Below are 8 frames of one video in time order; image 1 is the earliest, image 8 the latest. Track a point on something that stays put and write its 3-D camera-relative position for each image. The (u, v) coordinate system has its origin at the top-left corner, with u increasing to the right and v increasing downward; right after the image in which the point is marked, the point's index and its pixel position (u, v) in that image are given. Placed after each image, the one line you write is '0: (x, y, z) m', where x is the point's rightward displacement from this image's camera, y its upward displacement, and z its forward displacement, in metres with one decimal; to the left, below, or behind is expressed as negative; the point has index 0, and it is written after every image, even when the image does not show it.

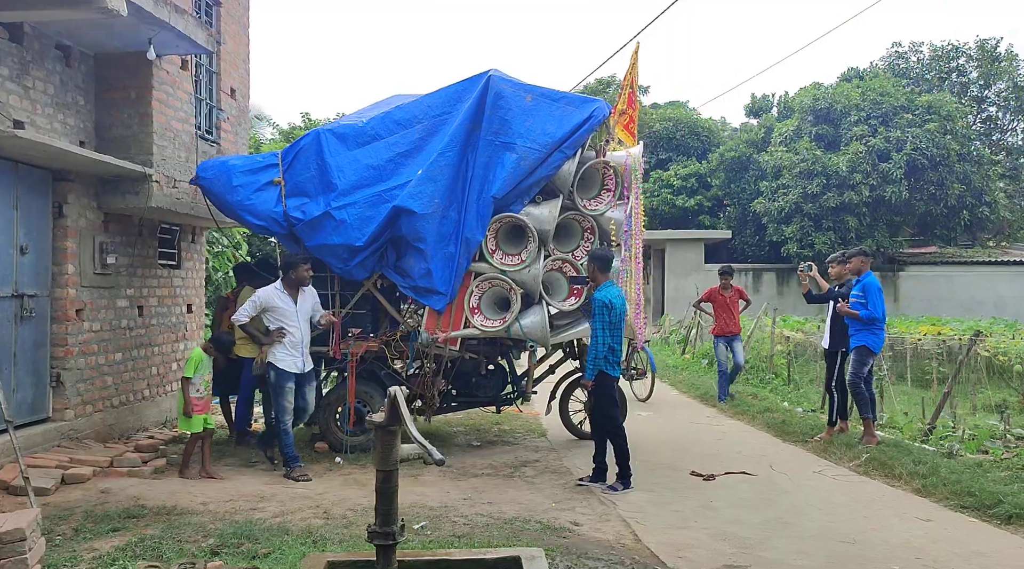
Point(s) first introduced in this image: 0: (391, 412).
0: (-0.6, -0.6, +4.3) m
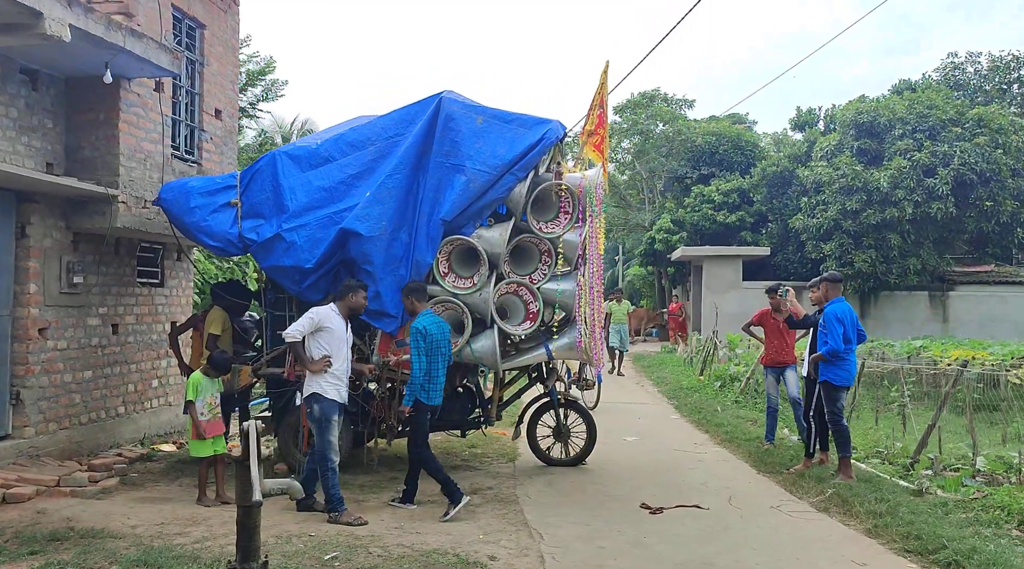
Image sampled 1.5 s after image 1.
0: (-1.2, -0.7, +4.2) m
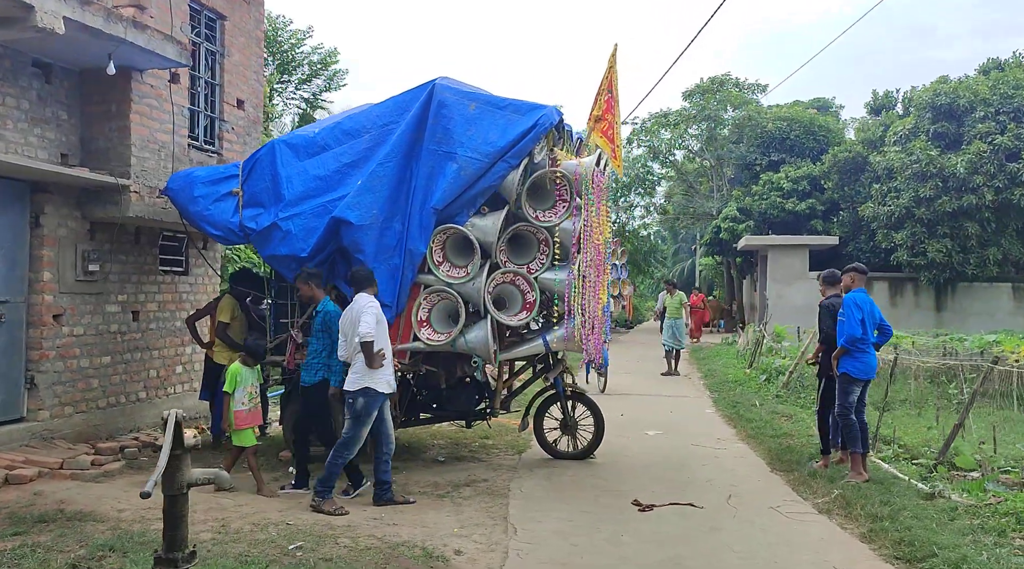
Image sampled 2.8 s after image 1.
0: (-1.5, -0.7, +4.2) m
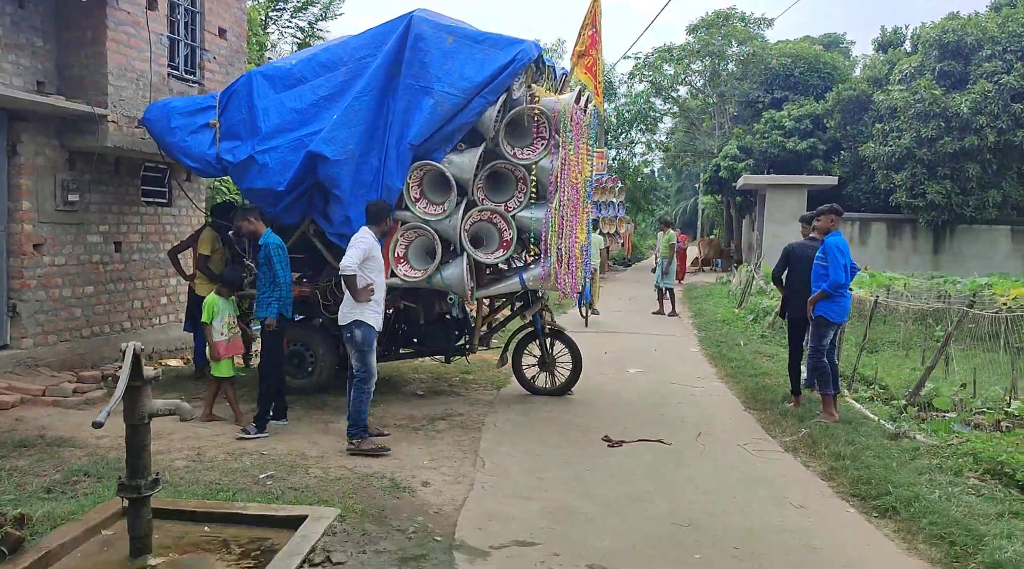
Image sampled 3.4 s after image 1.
0: (-1.7, -0.4, +4.2) m
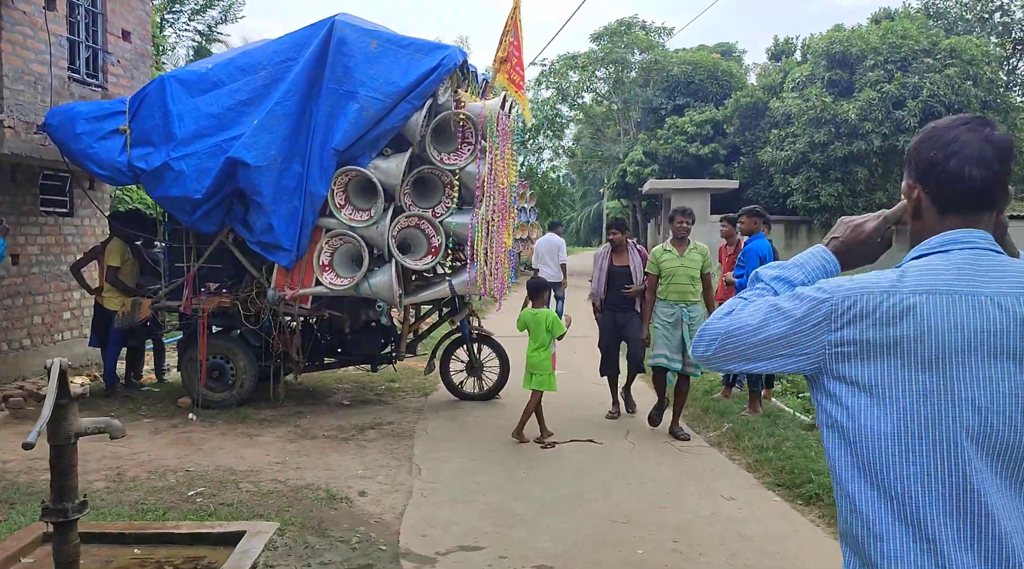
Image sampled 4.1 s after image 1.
0: (-2.0, -0.4, +4.0) m
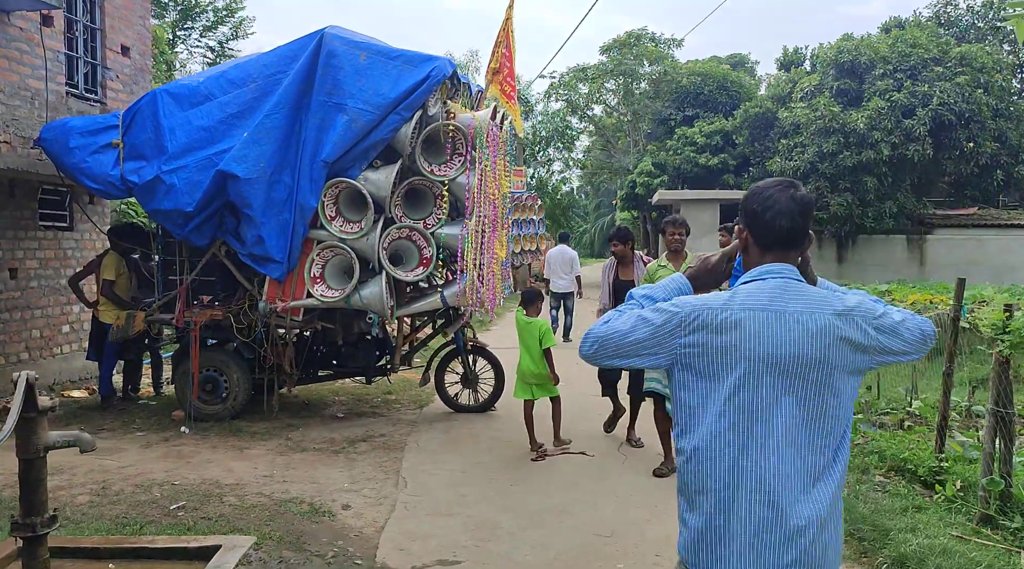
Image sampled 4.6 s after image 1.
0: (-2.1, -0.5, +4.0) m
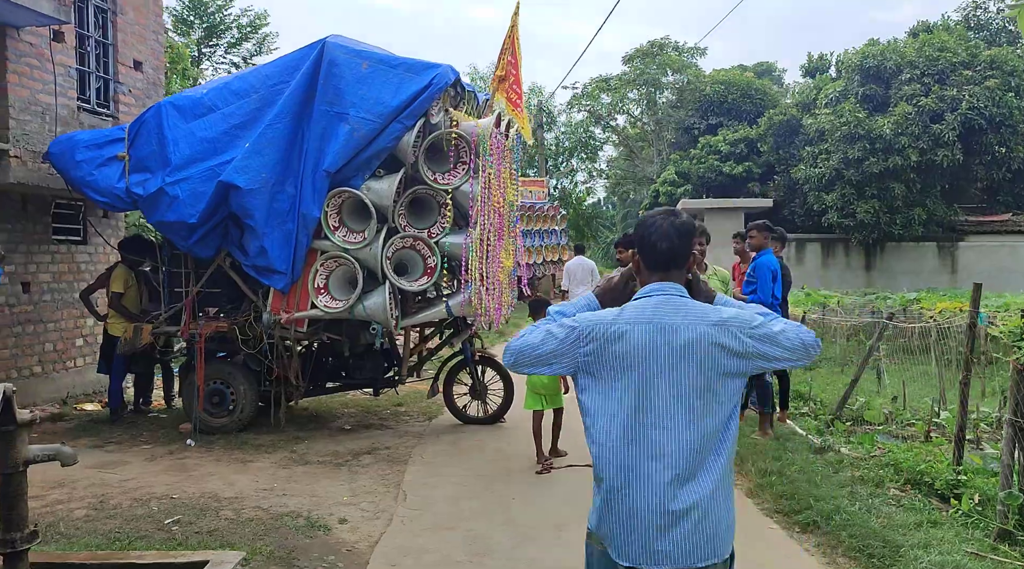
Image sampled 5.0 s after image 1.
0: (-2.2, -0.5, +3.9) m
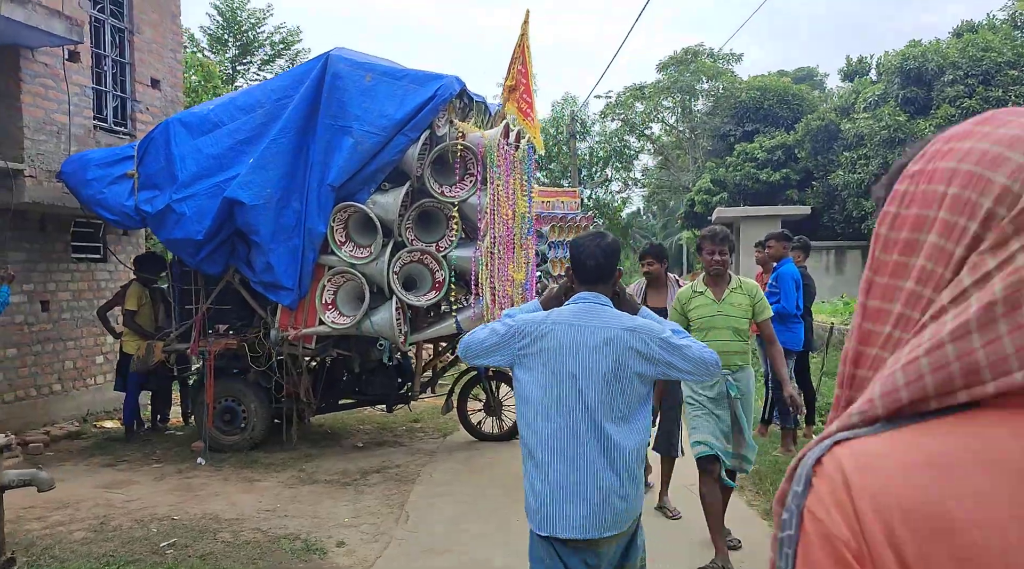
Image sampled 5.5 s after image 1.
0: (-2.2, -0.6, +3.9) m
